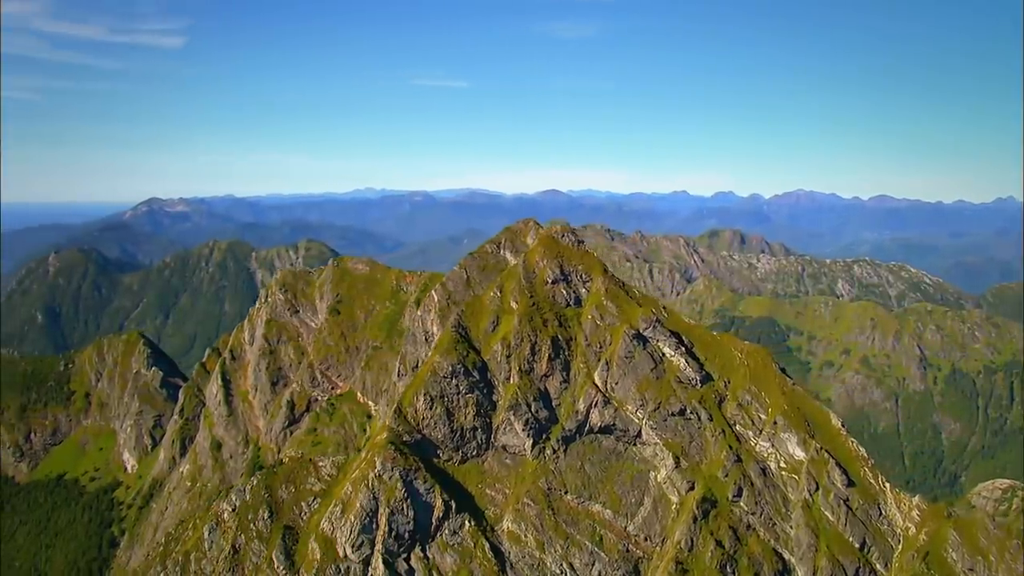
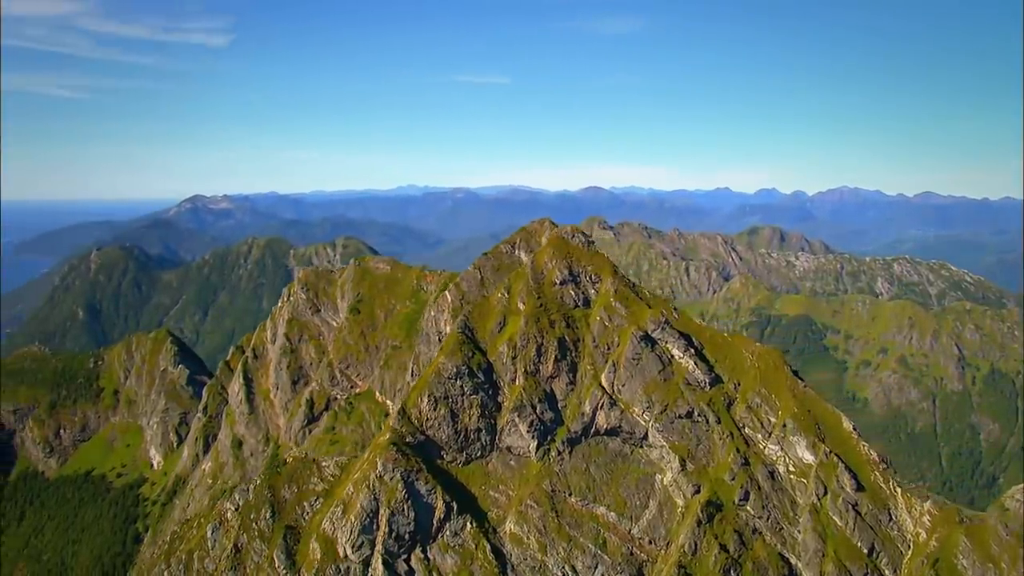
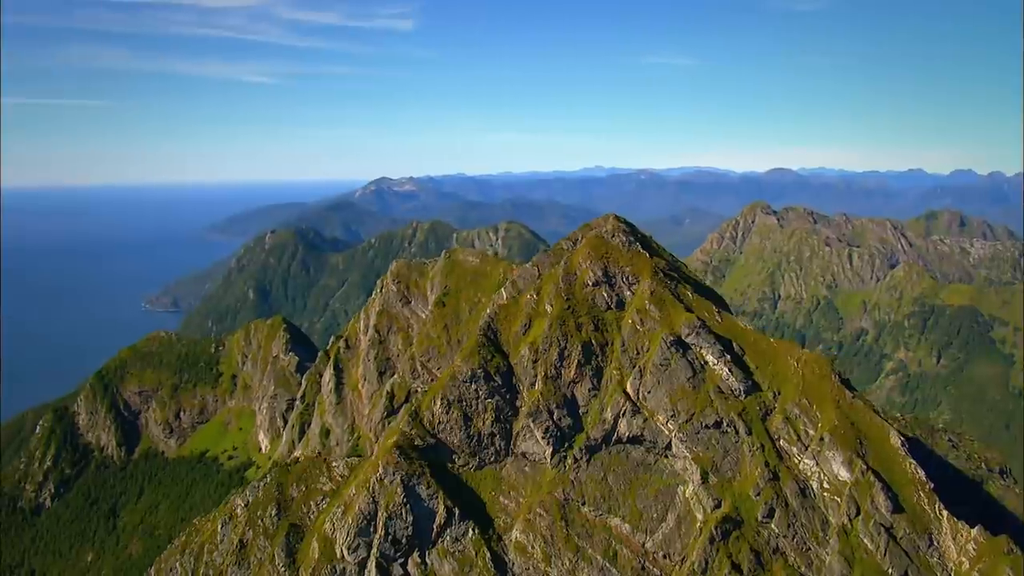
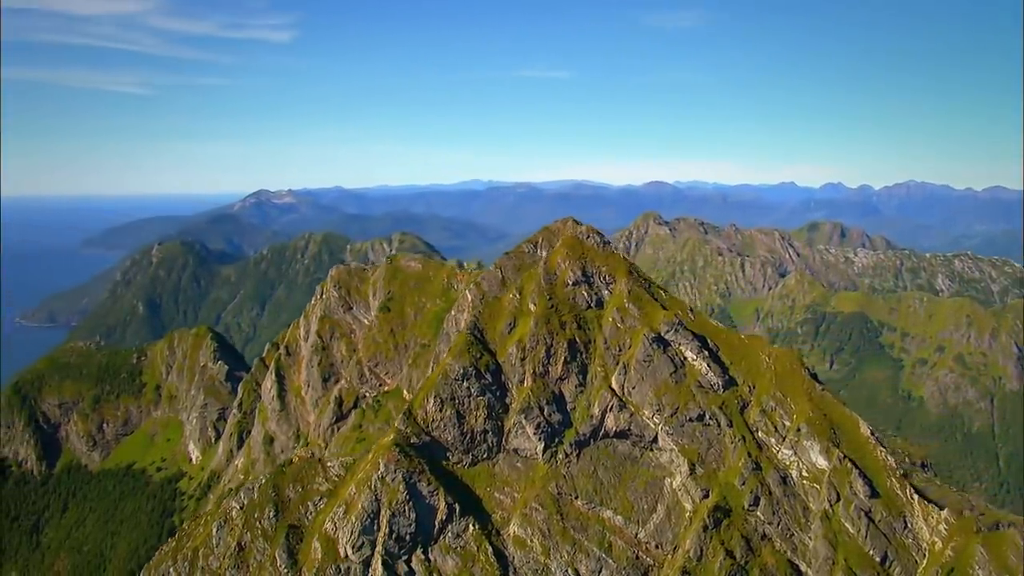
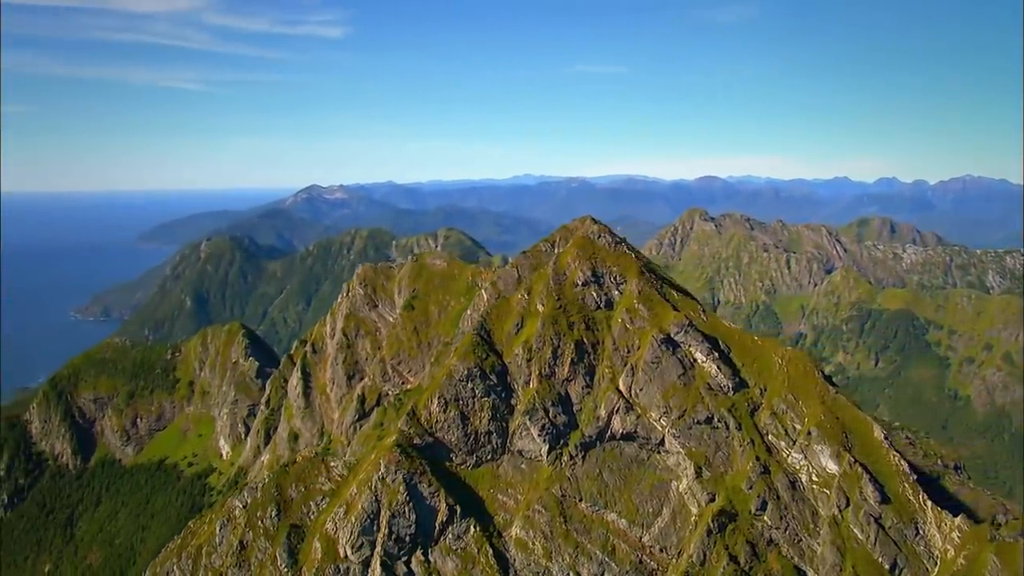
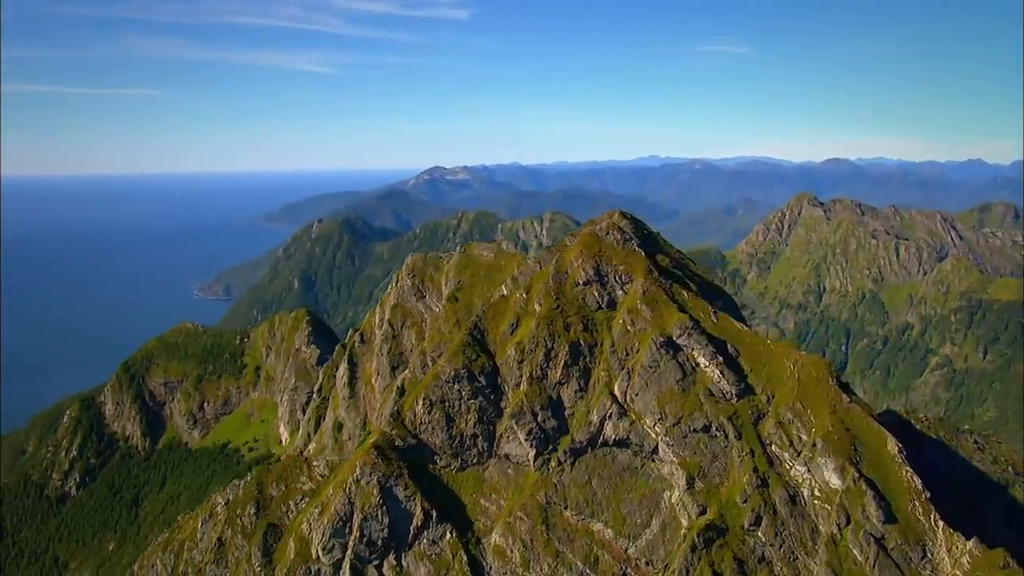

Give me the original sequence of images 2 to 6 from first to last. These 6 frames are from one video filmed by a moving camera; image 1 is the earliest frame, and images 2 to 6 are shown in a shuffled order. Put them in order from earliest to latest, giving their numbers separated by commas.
2, 4, 5, 3, 6
